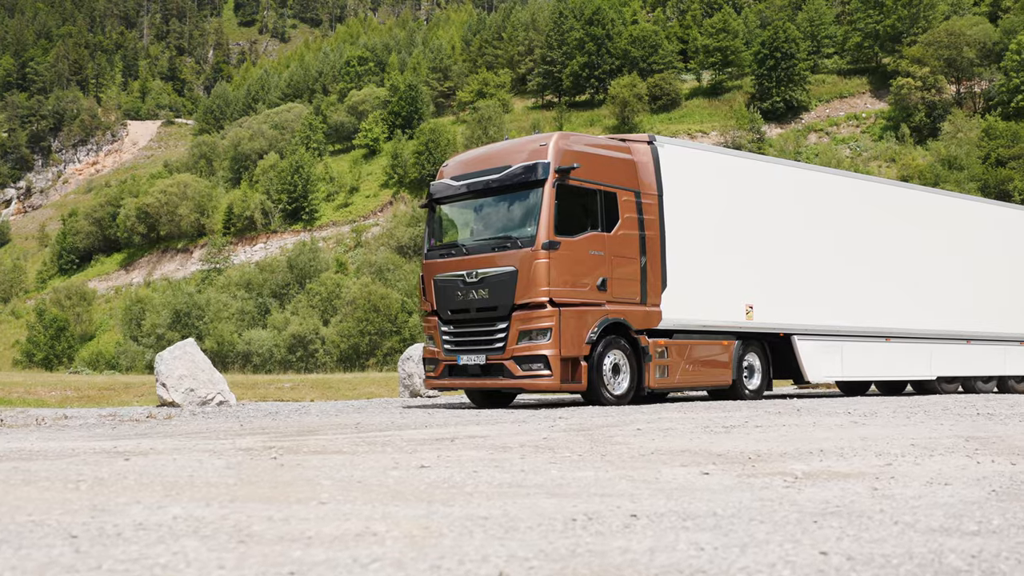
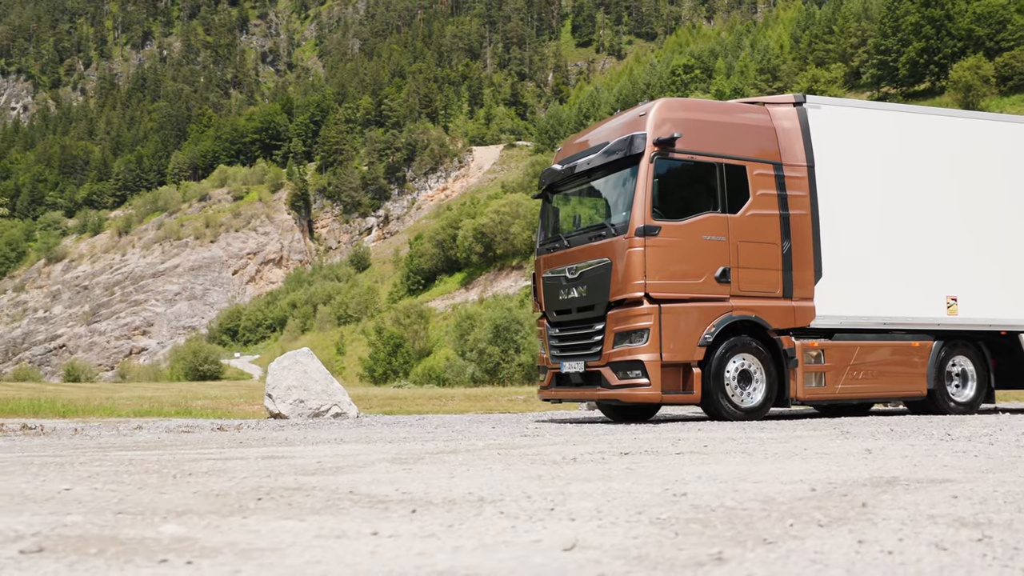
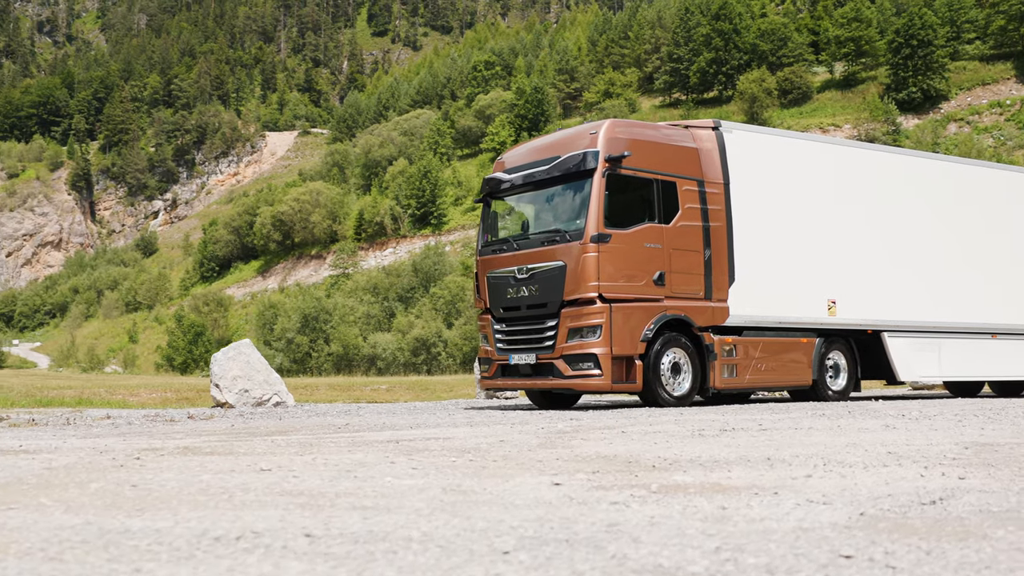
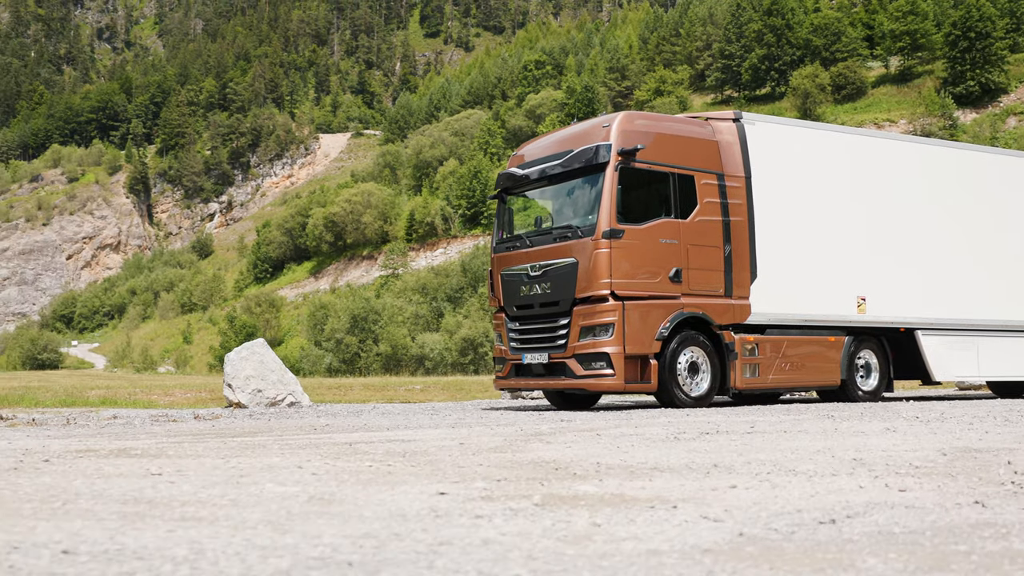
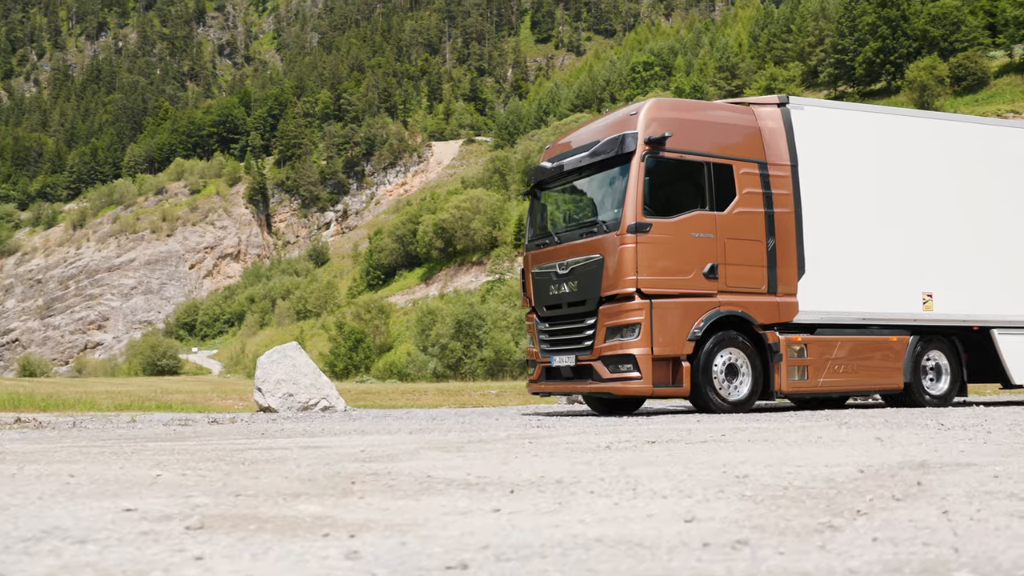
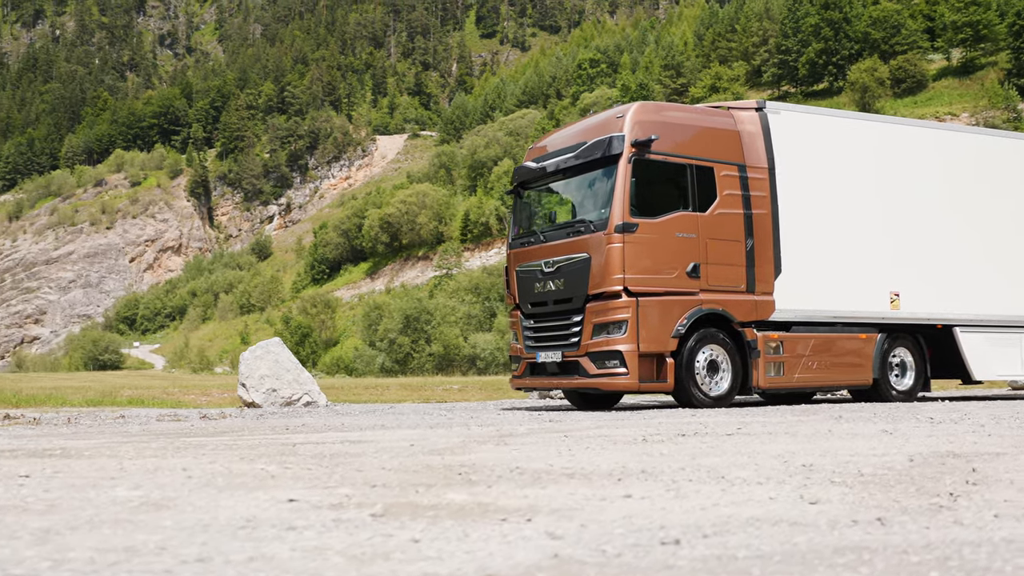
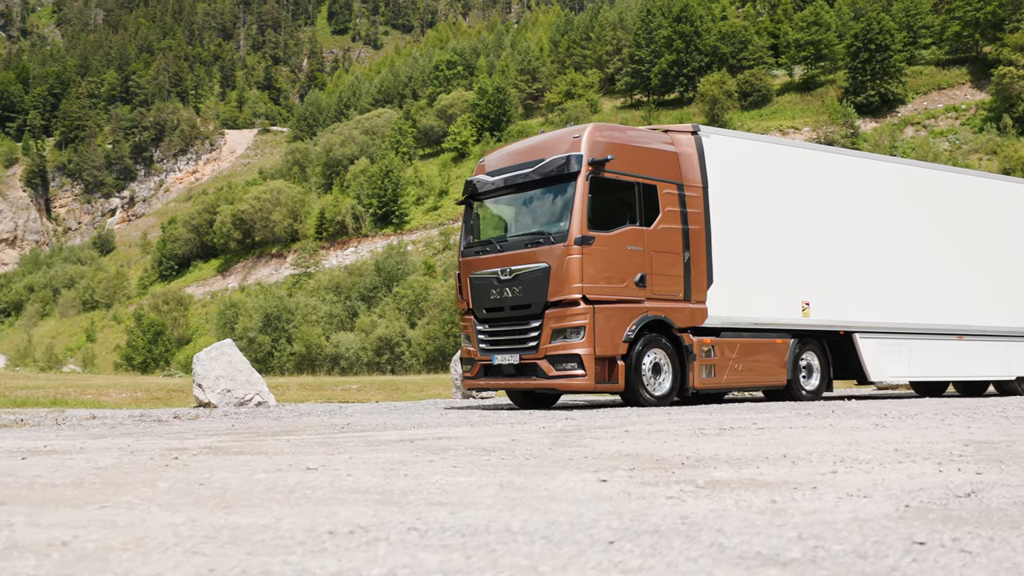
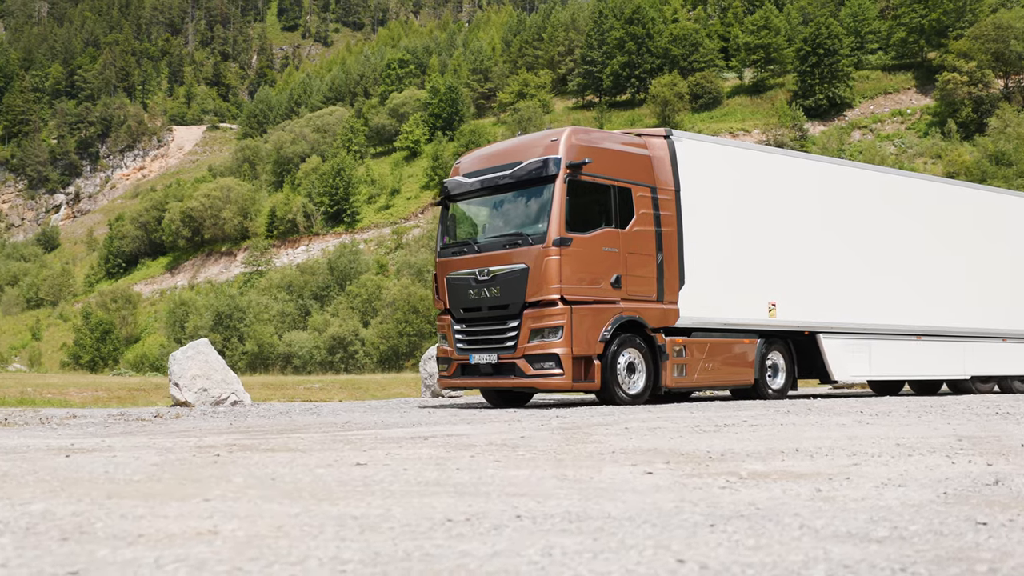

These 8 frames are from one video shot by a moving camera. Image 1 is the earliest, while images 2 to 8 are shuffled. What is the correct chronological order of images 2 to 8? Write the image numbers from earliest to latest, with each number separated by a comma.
8, 7, 3, 4, 6, 5, 2
